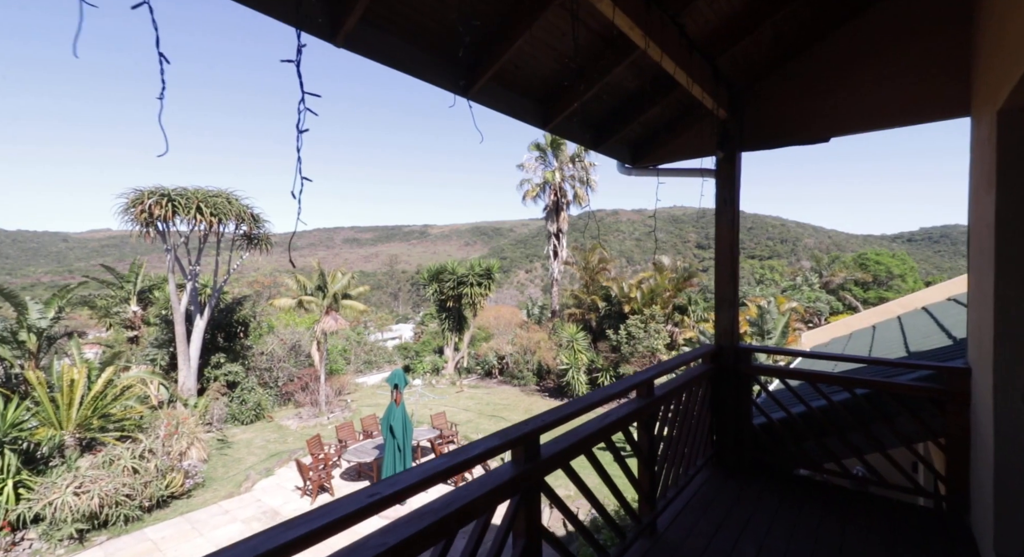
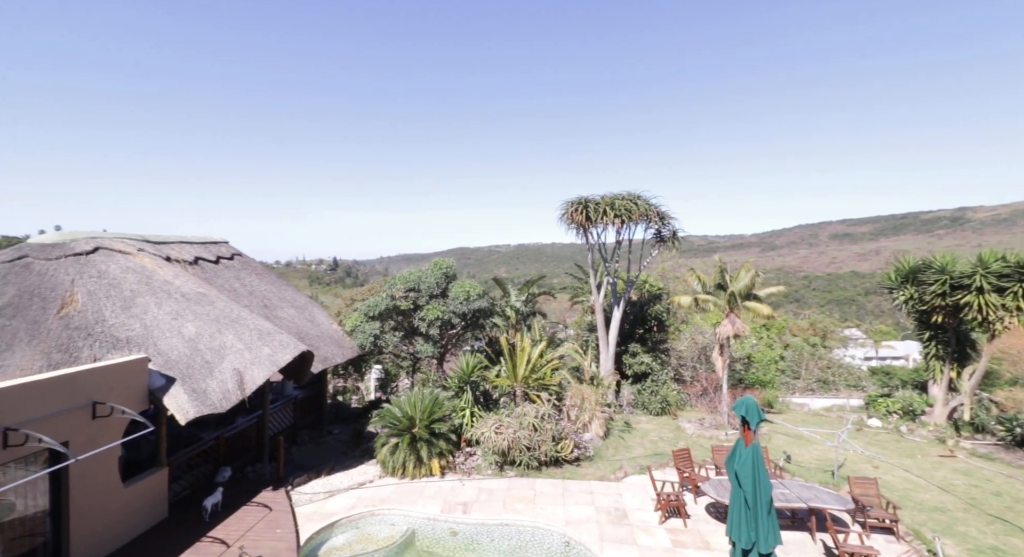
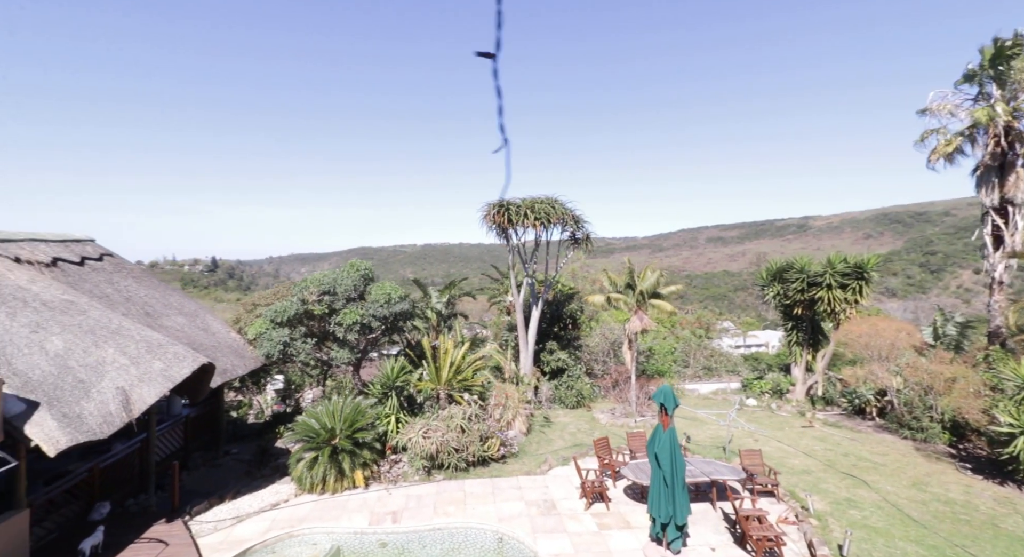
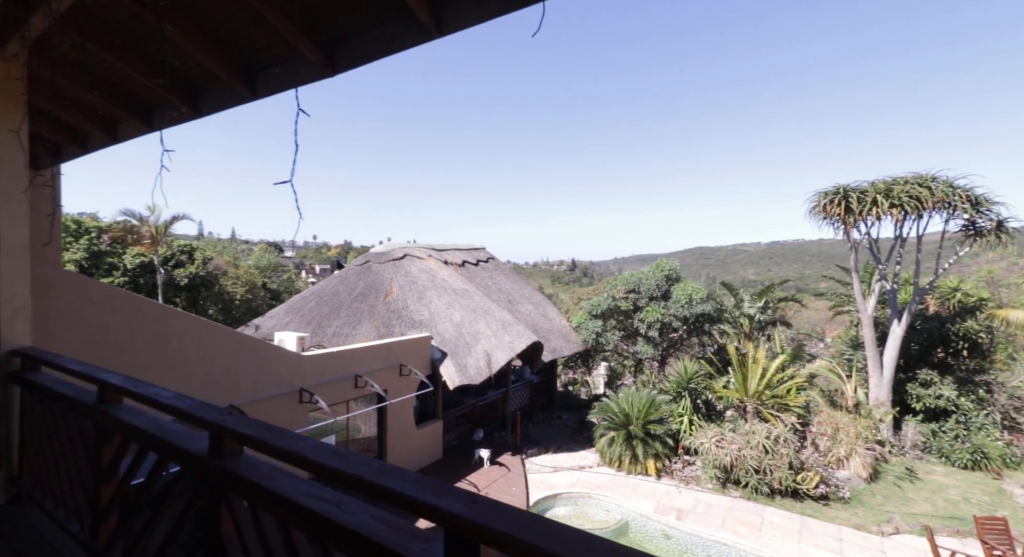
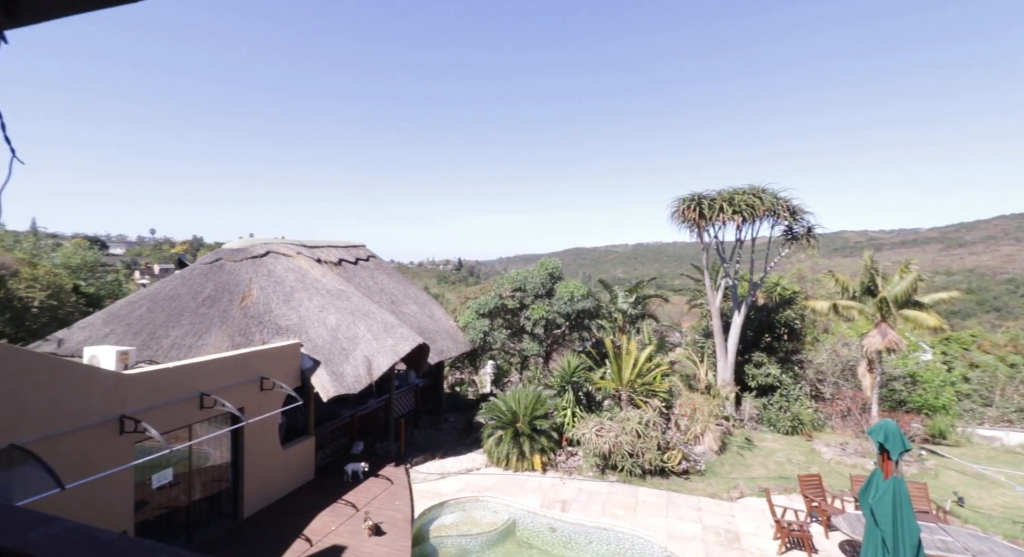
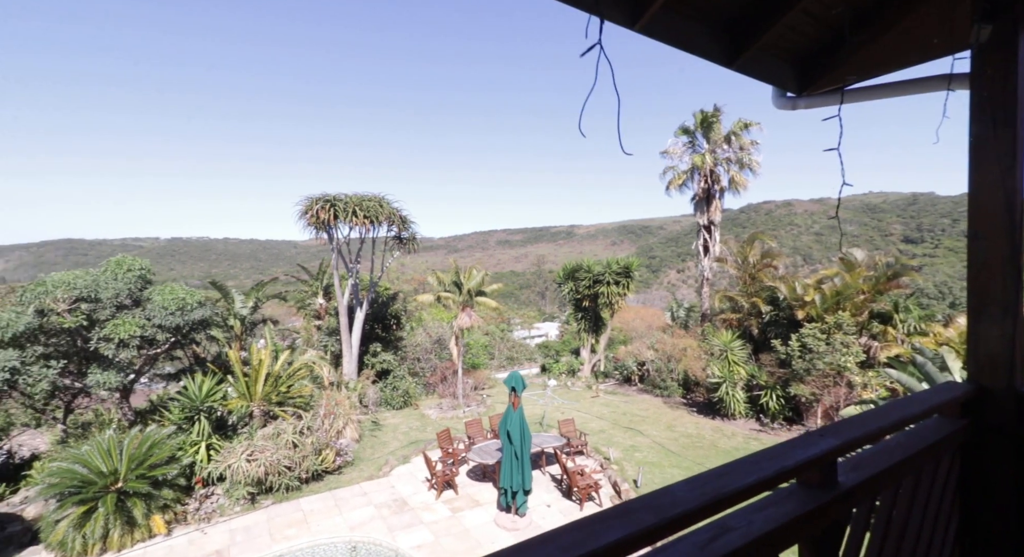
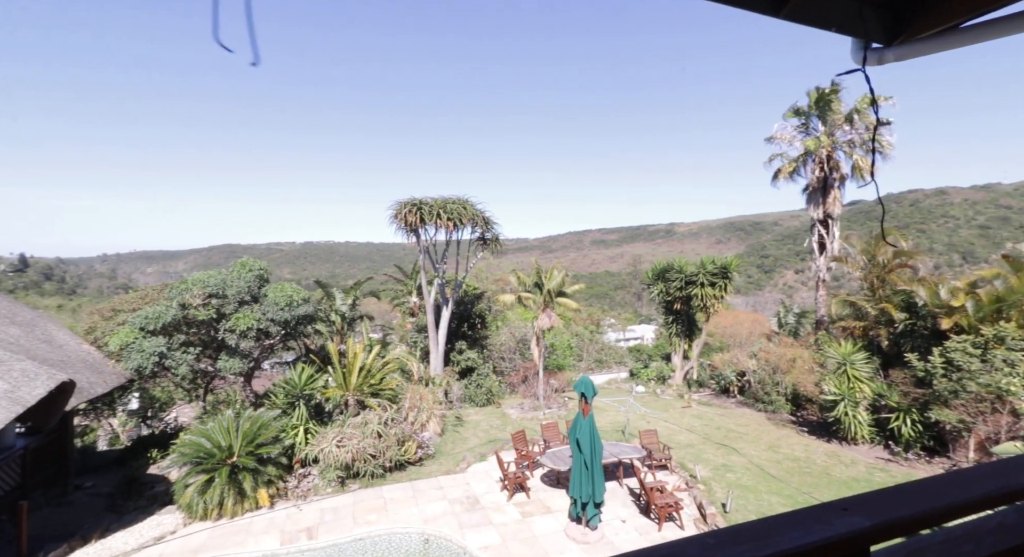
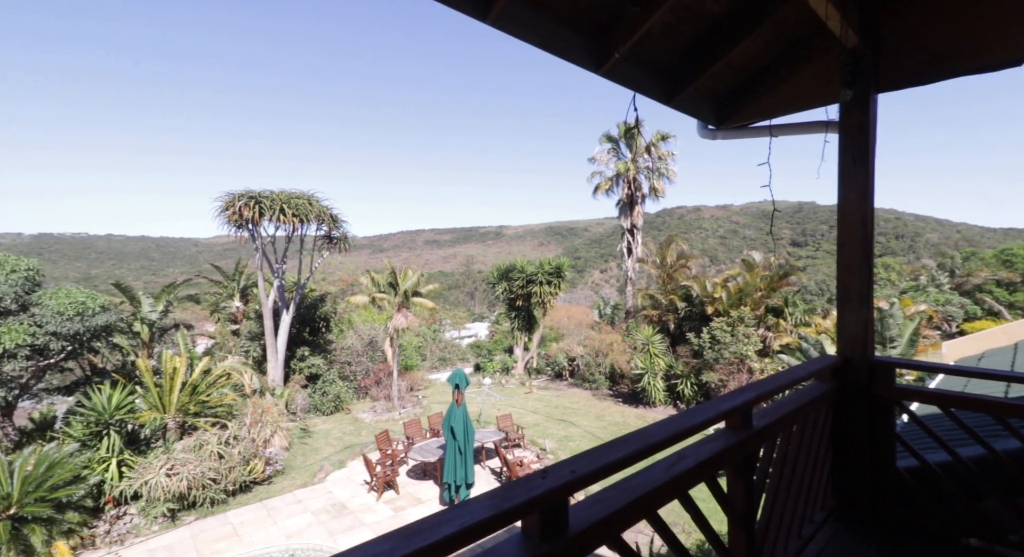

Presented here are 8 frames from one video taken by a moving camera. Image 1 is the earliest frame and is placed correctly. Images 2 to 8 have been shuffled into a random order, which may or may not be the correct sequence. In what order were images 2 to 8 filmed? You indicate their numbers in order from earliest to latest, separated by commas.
8, 6, 7, 3, 2, 5, 4
